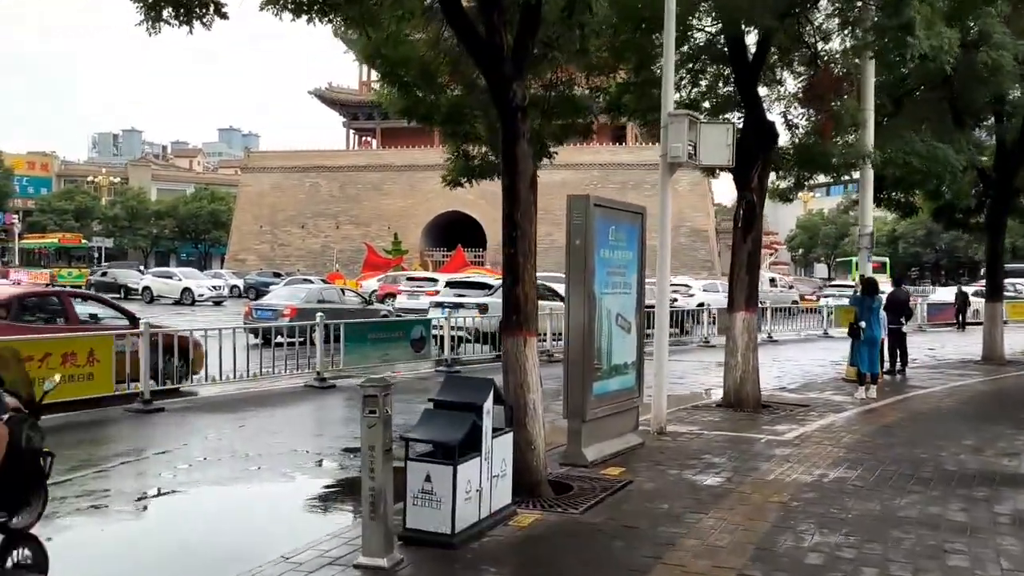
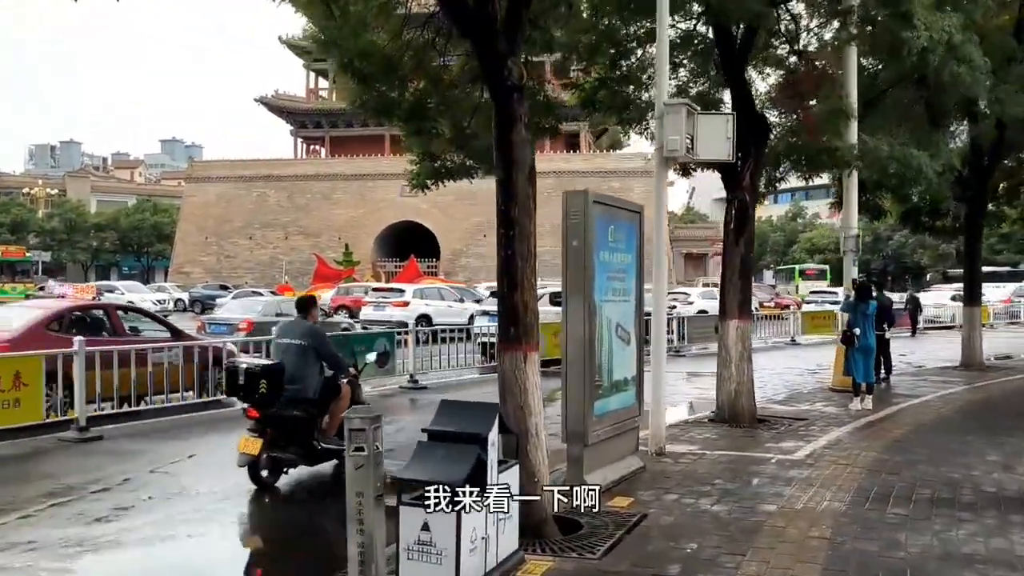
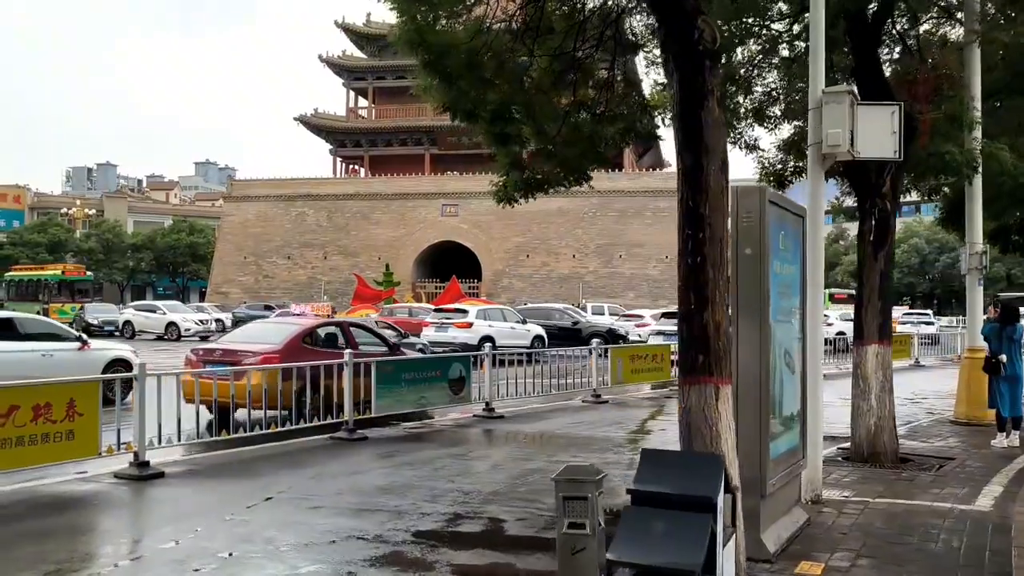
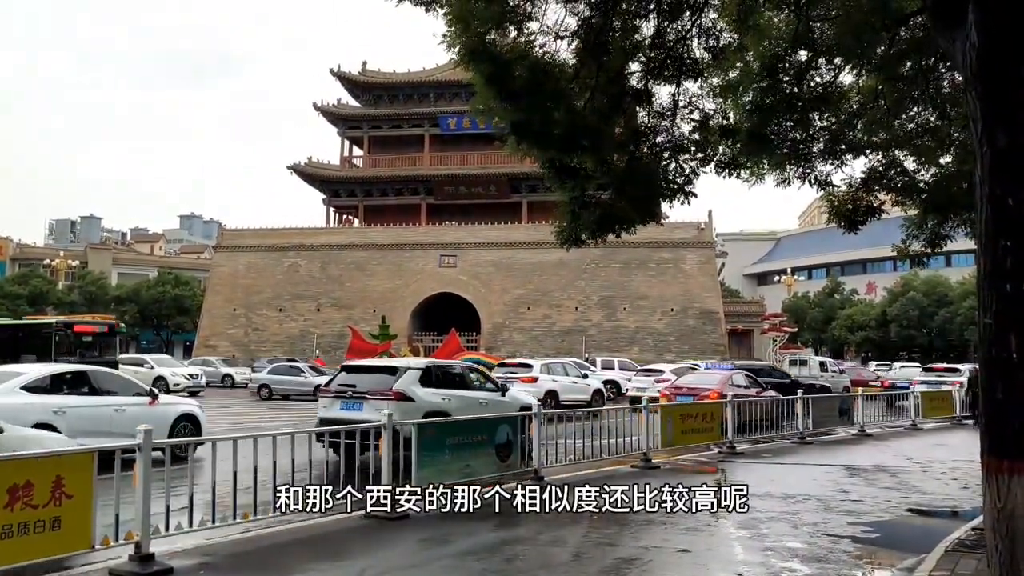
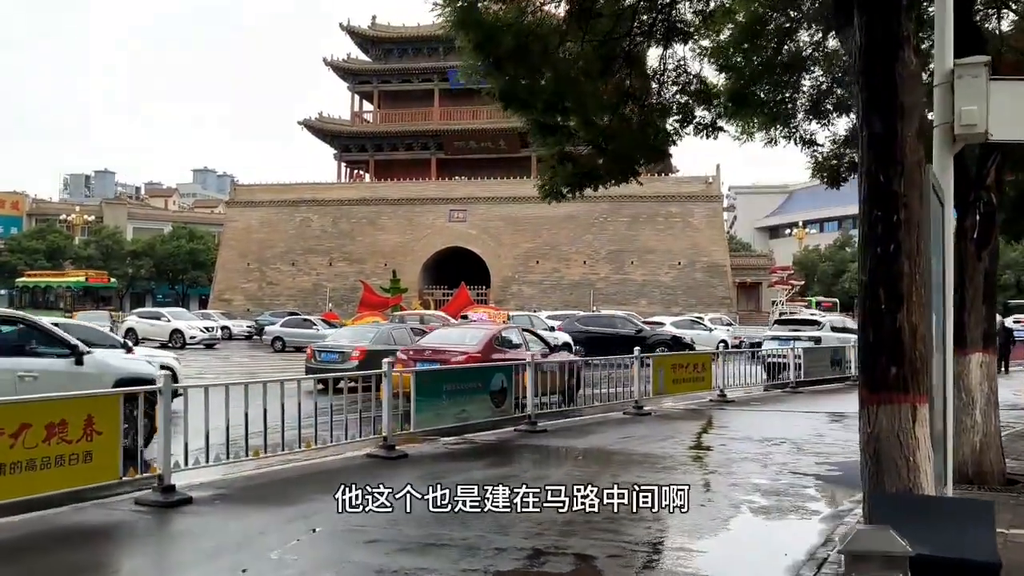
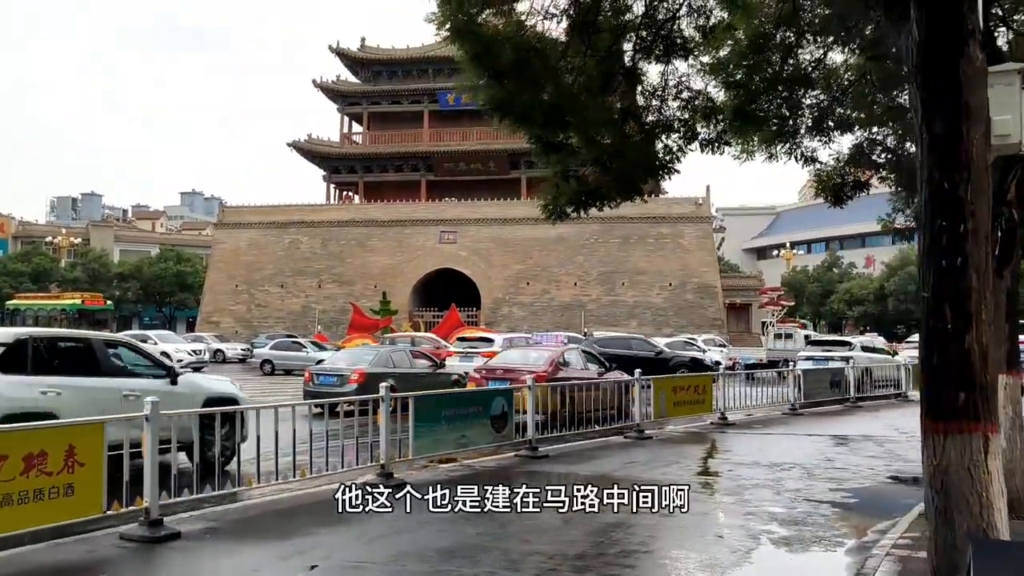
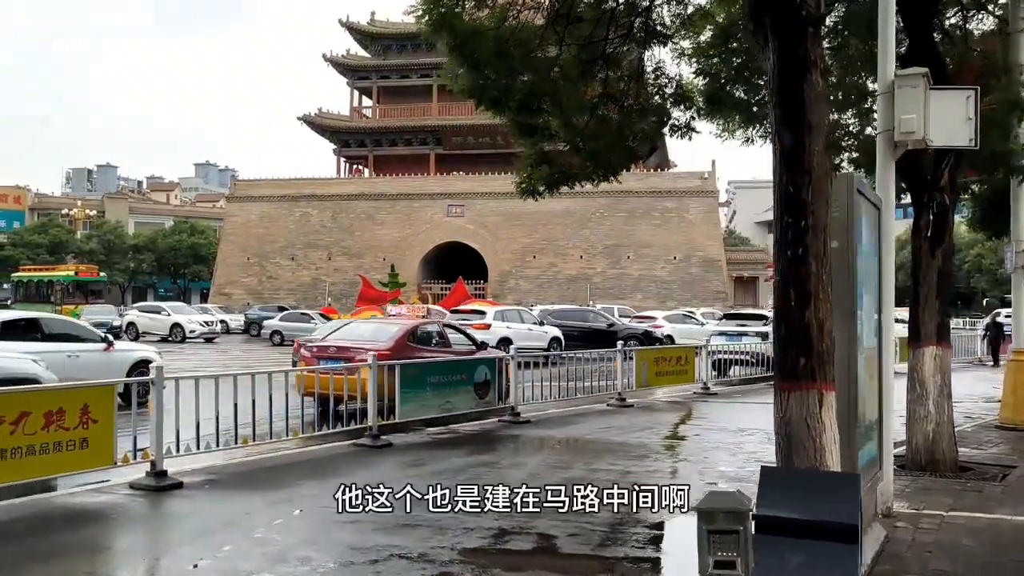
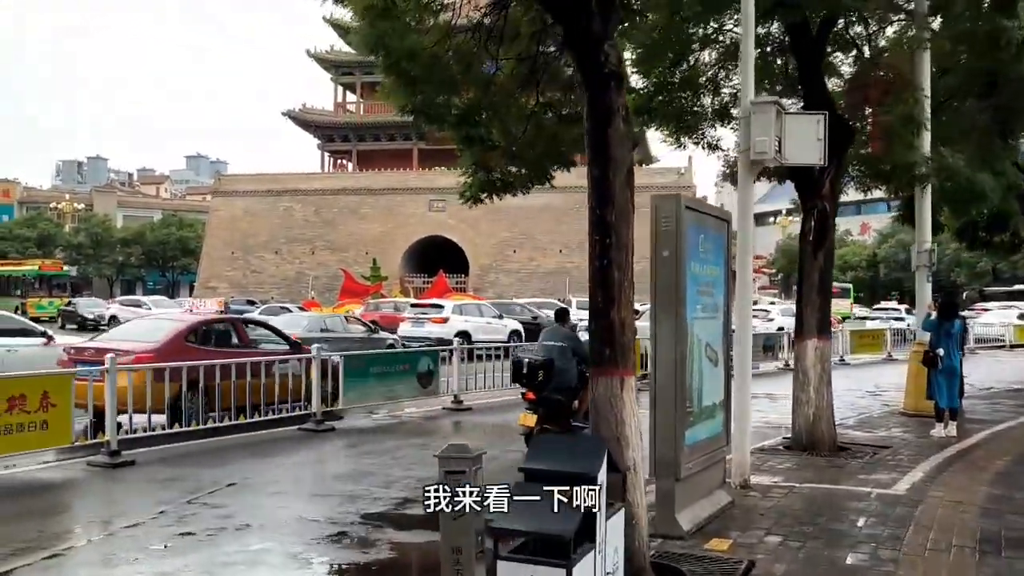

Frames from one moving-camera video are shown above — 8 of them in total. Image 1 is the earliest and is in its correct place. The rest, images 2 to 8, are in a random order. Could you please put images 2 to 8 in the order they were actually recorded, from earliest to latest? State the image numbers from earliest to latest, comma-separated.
2, 8, 3, 7, 5, 6, 4
